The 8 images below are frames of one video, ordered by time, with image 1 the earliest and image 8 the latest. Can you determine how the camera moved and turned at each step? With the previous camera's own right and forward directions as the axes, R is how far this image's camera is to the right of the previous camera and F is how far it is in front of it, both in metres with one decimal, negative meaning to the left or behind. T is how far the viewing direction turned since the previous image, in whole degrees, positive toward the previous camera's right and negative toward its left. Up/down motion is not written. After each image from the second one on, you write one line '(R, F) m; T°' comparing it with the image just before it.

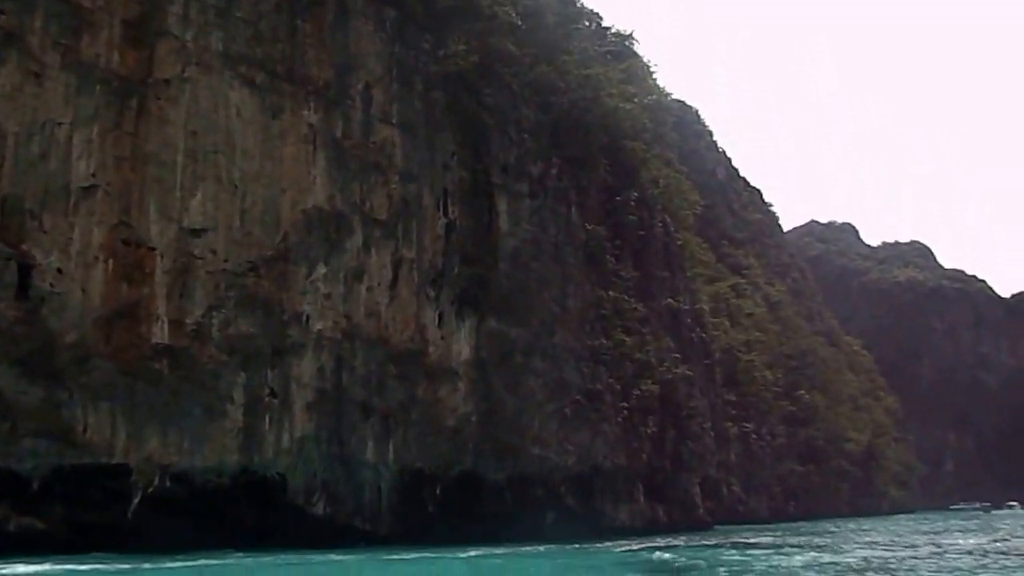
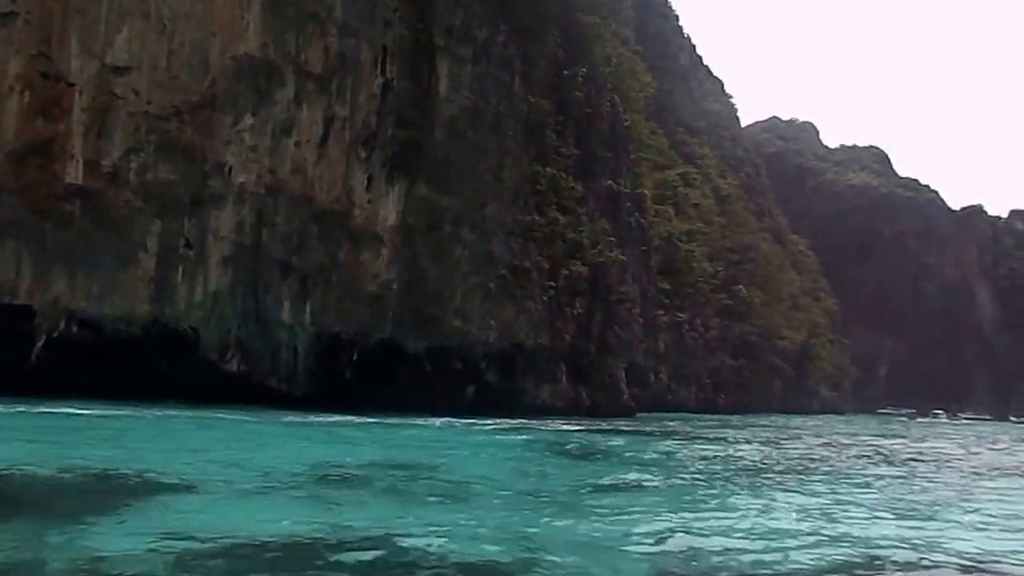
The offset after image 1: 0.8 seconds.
(+0.7, +0.2) m; +3°
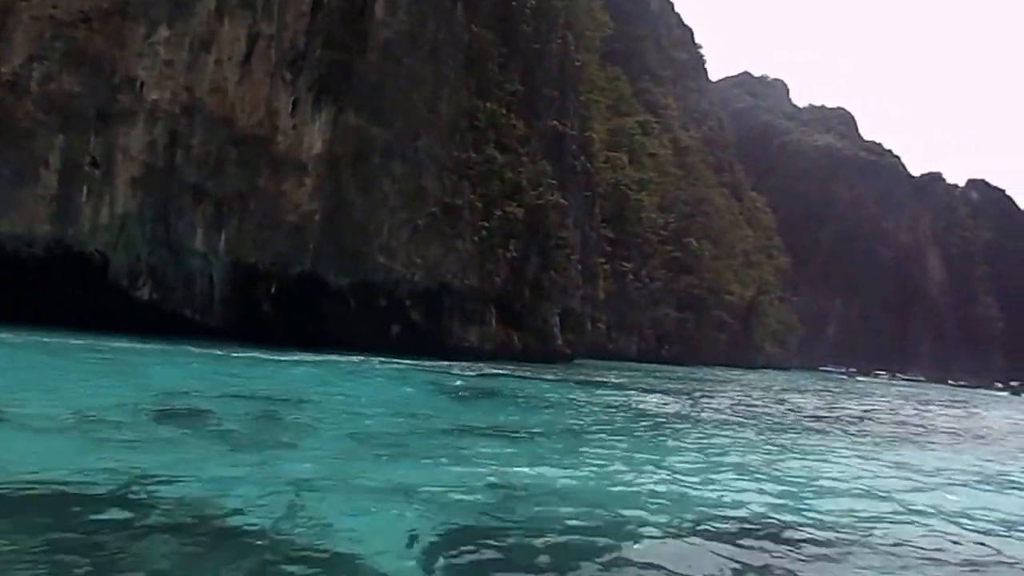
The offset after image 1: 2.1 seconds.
(+0.8, +0.7) m; +3°
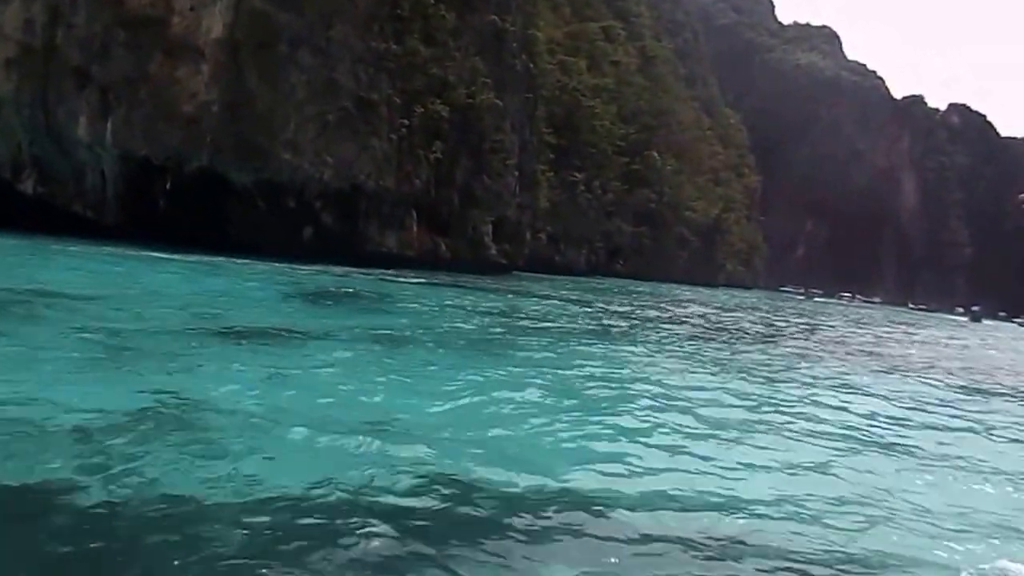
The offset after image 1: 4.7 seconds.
(+1.4, +1.0) m; +1°
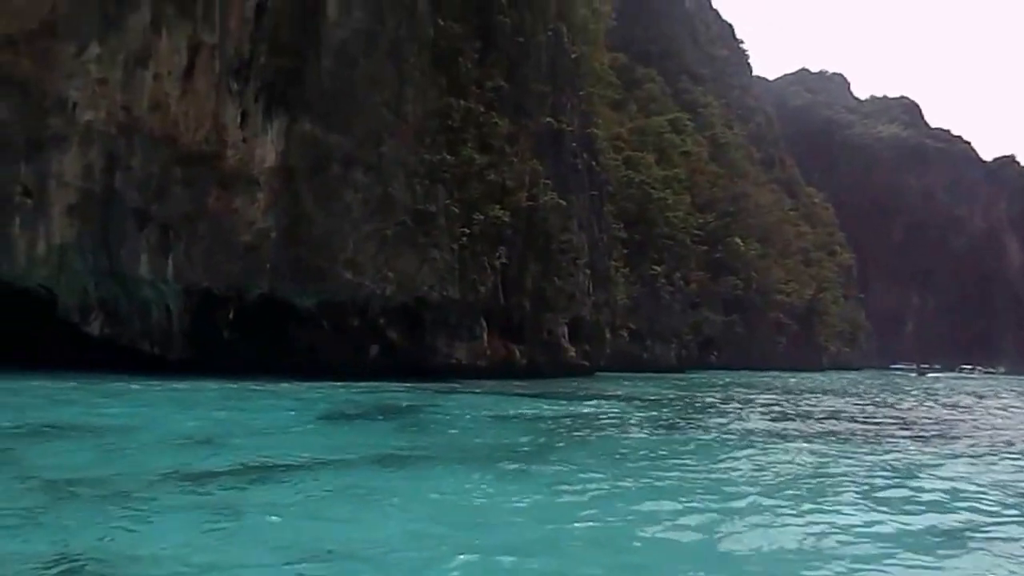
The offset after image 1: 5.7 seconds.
(+0.5, +0.9) m; -6°
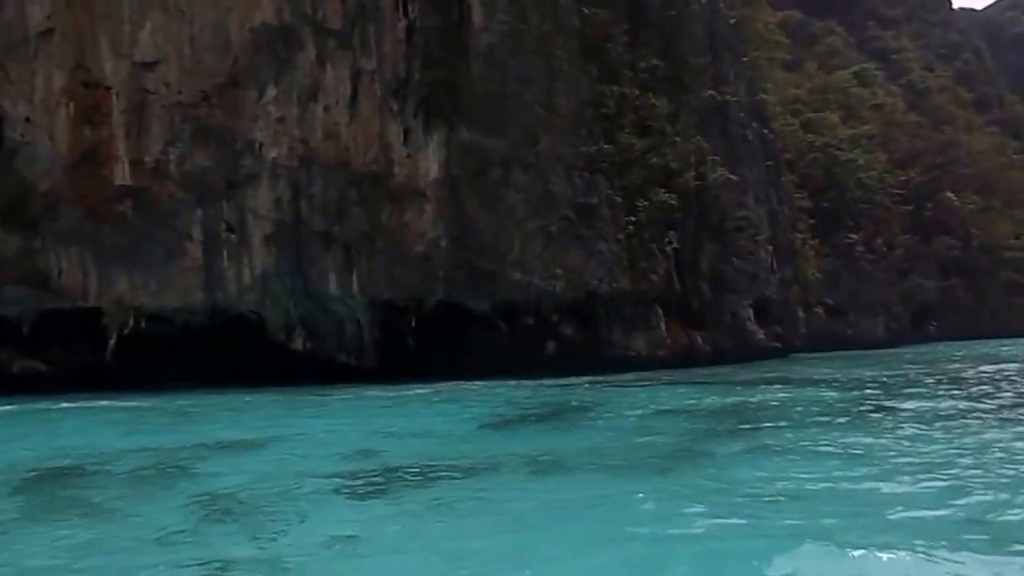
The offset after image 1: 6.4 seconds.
(+0.7, 0.0) m; -13°
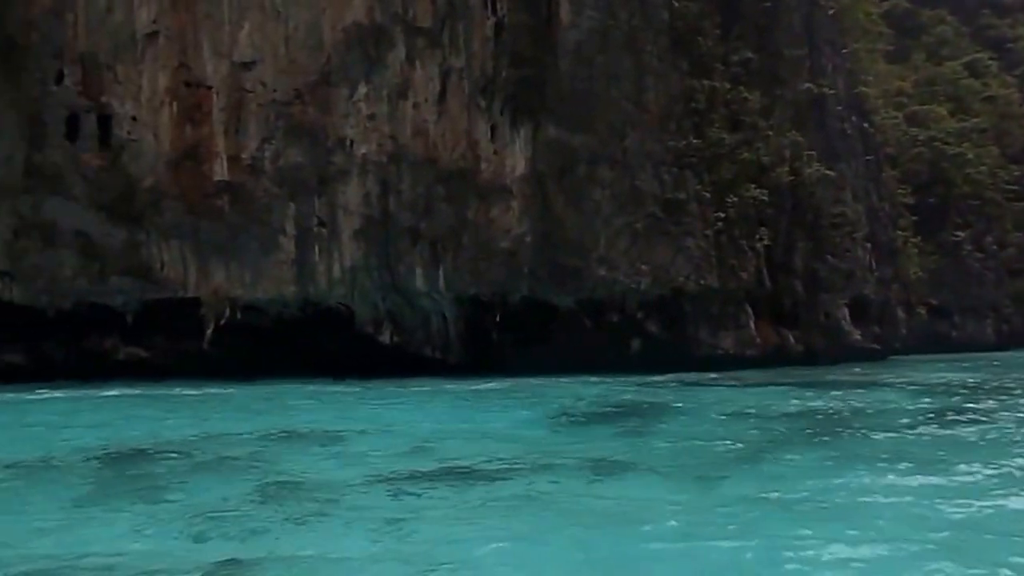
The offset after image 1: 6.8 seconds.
(+0.1, +0.1) m; -6°
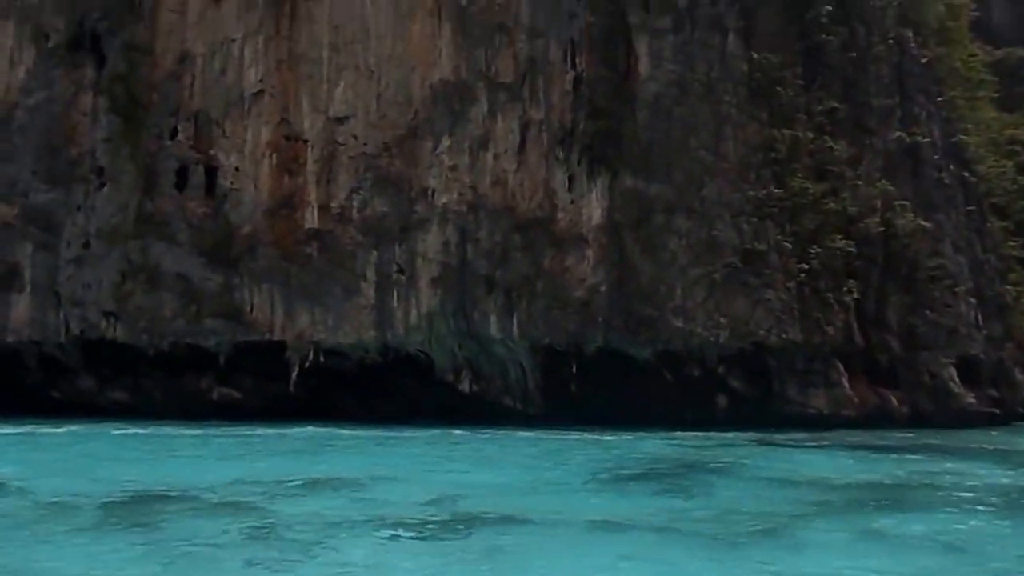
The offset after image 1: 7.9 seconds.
(+1.0, 0.0) m; -8°
